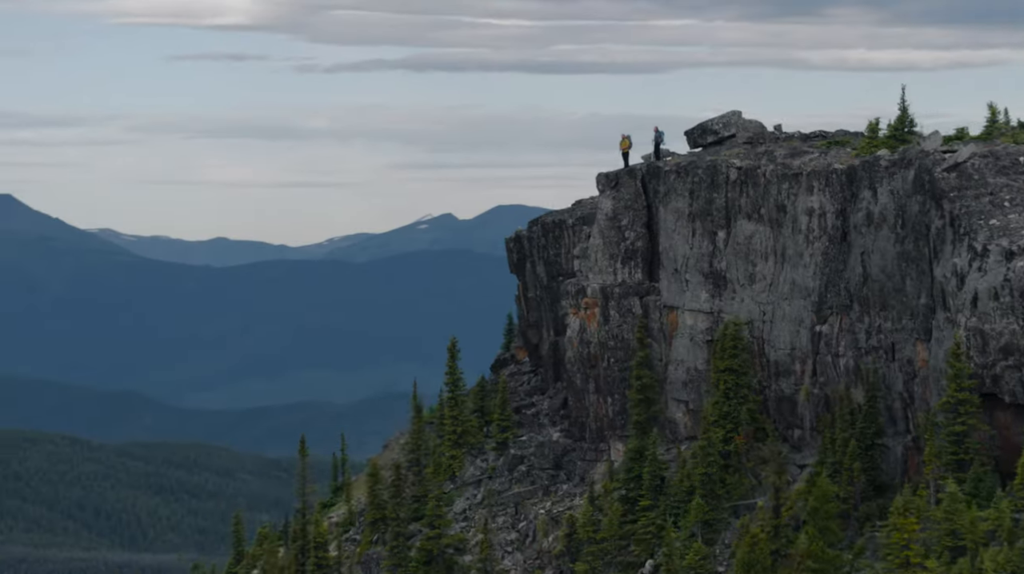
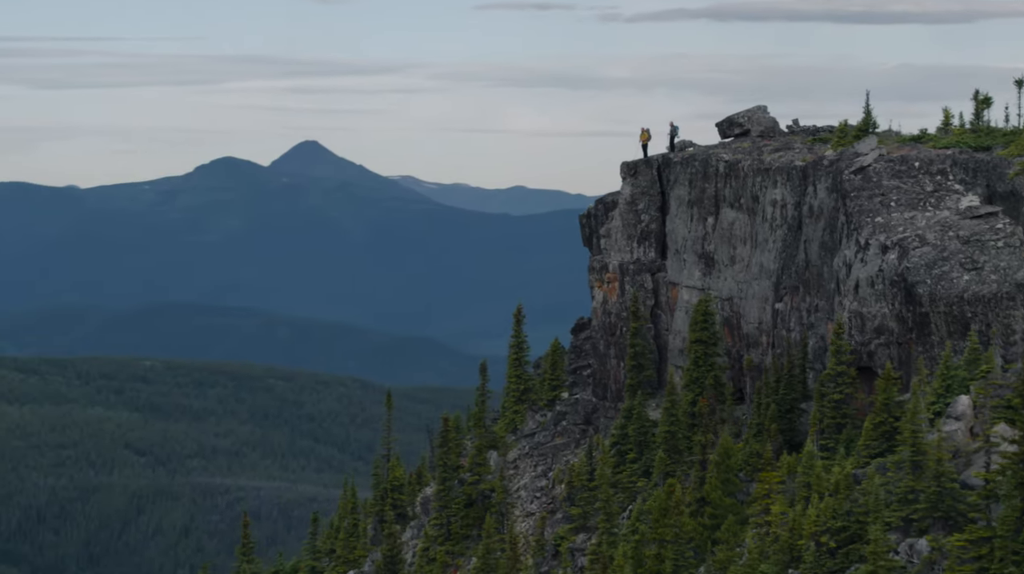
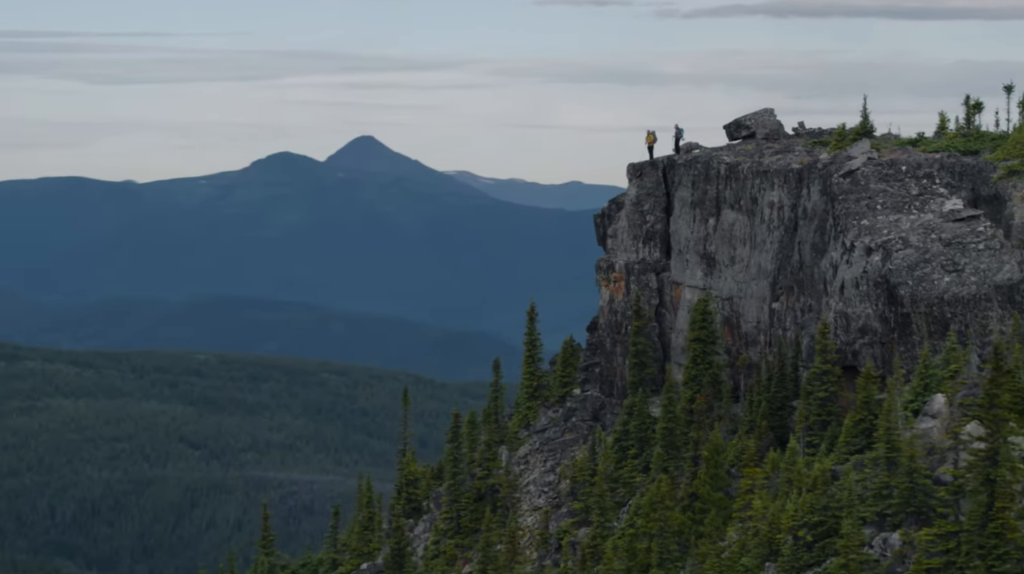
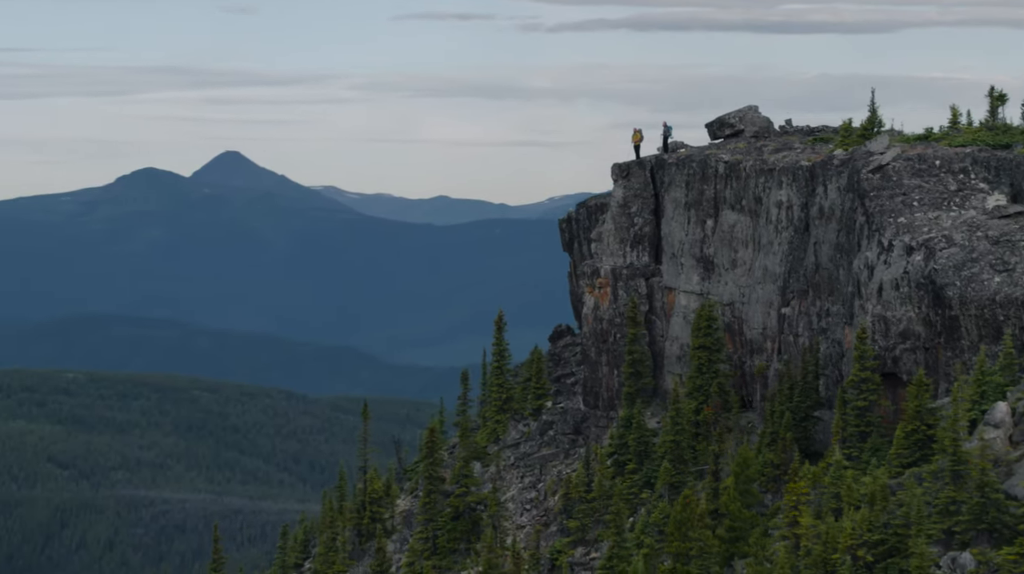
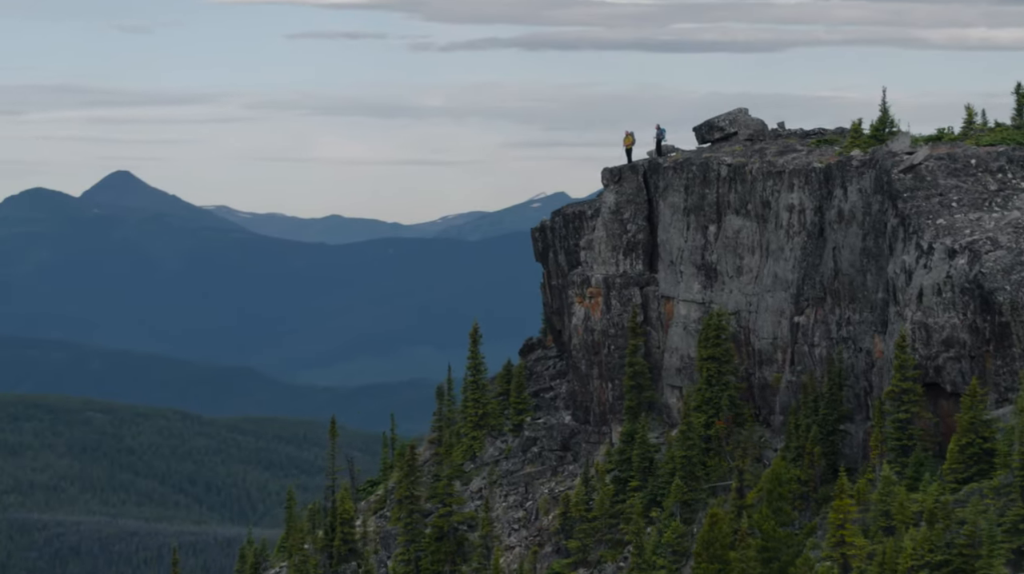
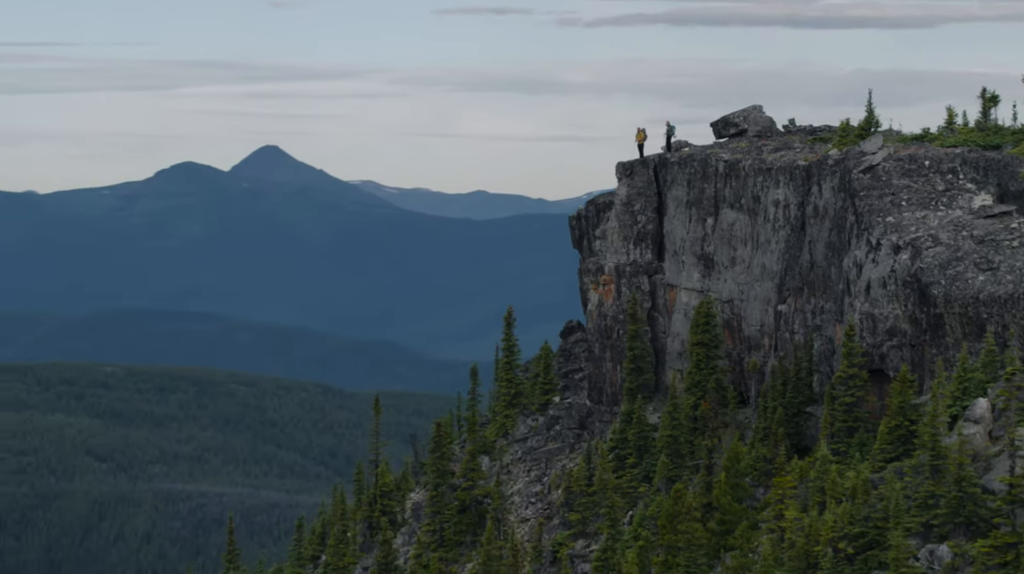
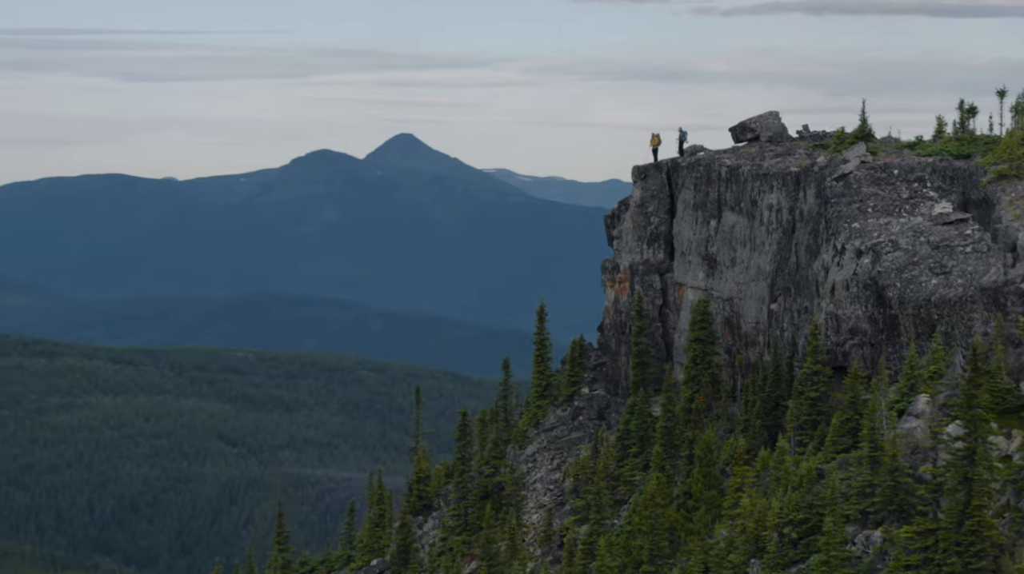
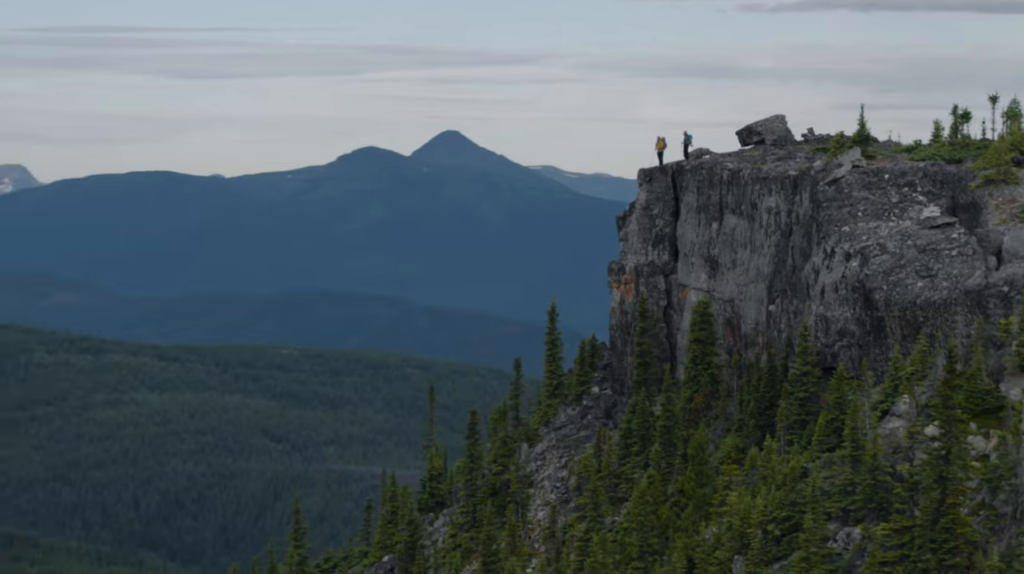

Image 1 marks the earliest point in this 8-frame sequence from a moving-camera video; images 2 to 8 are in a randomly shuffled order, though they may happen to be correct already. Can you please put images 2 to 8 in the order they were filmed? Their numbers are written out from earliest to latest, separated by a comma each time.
5, 4, 6, 2, 3, 7, 8
